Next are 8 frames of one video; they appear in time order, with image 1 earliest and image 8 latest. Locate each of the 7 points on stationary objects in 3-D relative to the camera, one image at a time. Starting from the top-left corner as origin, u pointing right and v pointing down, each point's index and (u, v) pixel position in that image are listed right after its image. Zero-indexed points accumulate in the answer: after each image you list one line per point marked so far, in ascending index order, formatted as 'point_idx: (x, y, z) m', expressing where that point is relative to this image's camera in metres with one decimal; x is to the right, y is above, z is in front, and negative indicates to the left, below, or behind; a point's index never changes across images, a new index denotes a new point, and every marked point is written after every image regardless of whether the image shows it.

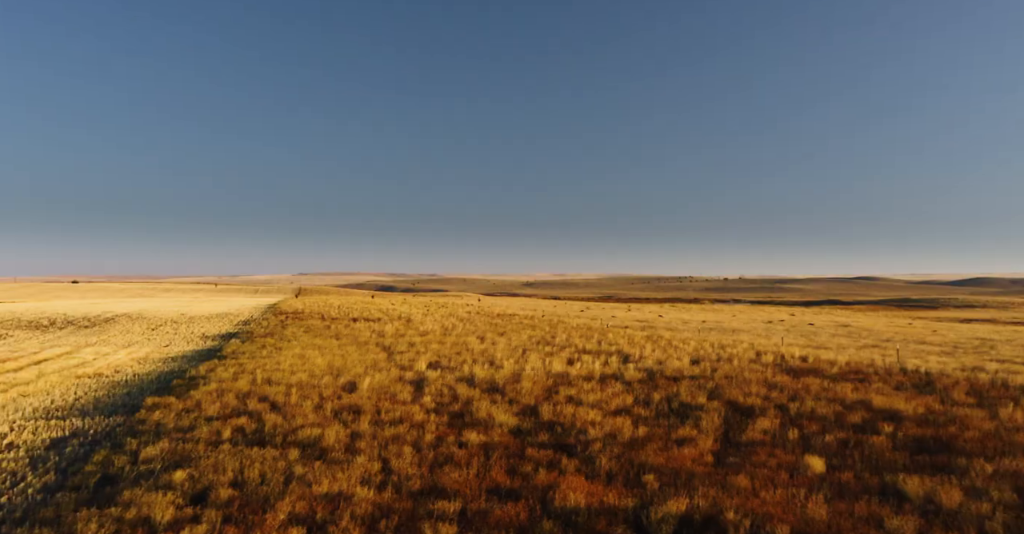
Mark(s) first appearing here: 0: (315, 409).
0: (-5.3, -3.7, +13.3) m
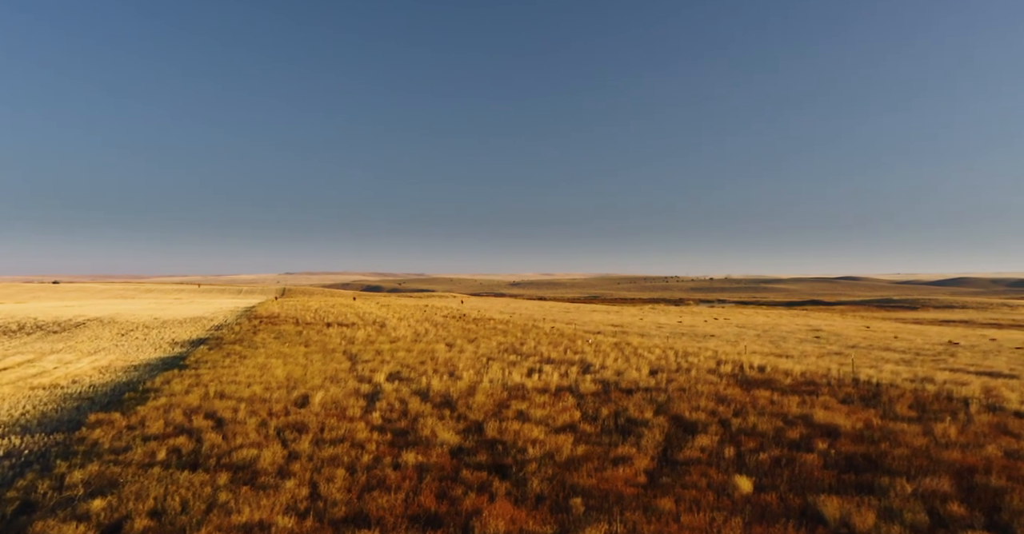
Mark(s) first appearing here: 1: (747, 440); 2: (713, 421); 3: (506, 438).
0: (-6.7, -4.1, +13.5) m
1: (+5.4, -3.9, +11.9) m
2: (+4.9, -3.8, +12.7) m
3: (-0.2, -4.1, +12.6) m
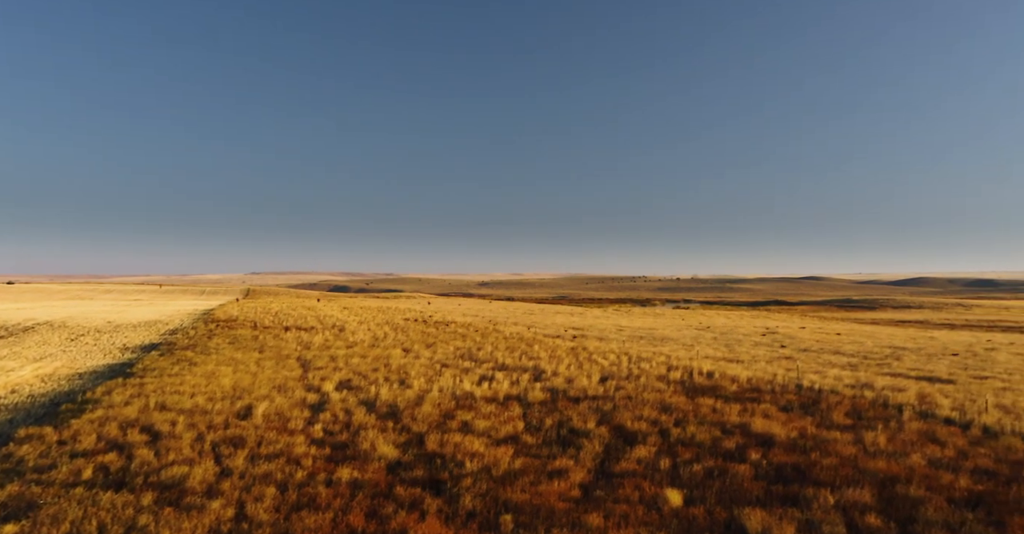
0: (-8.1, -4.5, +13.4) m
1: (+3.9, -4.2, +11.9) m
2: (+3.5, -4.0, +12.8) m
3: (-1.6, -4.4, +12.5) m
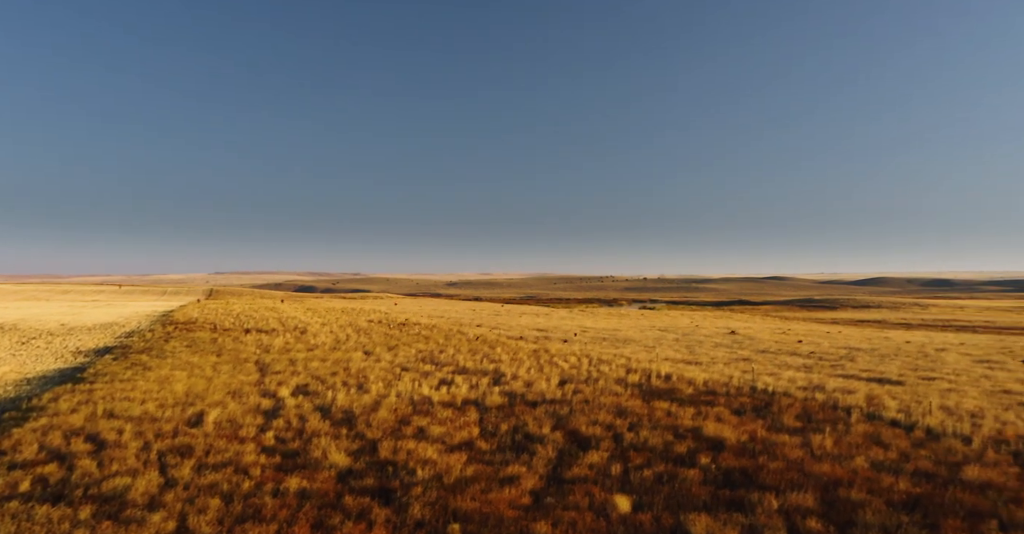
0: (-9.3, -4.6, +13.0) m
1: (+2.8, -4.4, +12.0) m
2: (+2.3, -4.2, +12.8) m
3: (-2.7, -4.6, +12.4) m
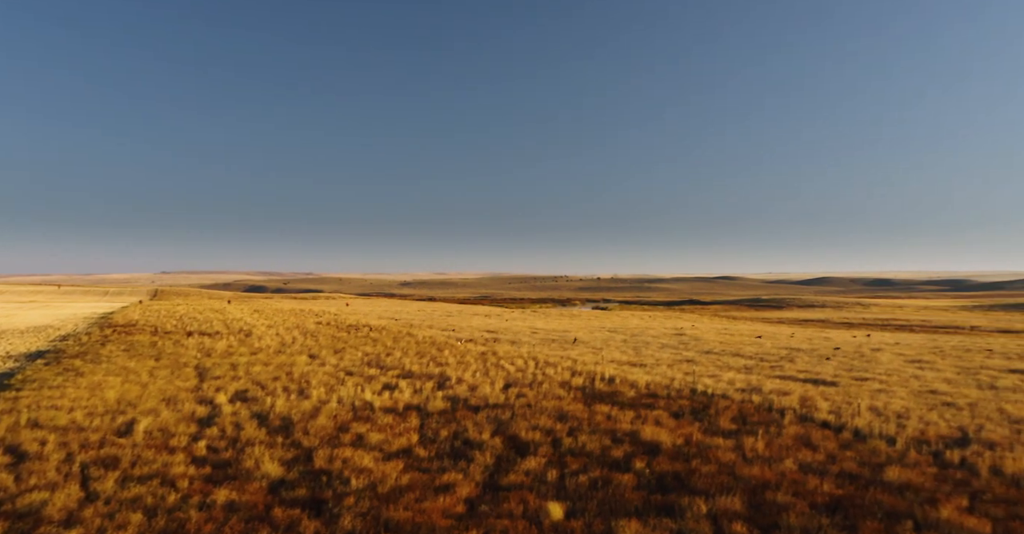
0: (-10.8, -4.7, +12.4) m
1: (+1.4, -4.5, +12.0) m
2: (+0.8, -4.3, +12.8) m
3: (-4.2, -4.7, +12.1) m
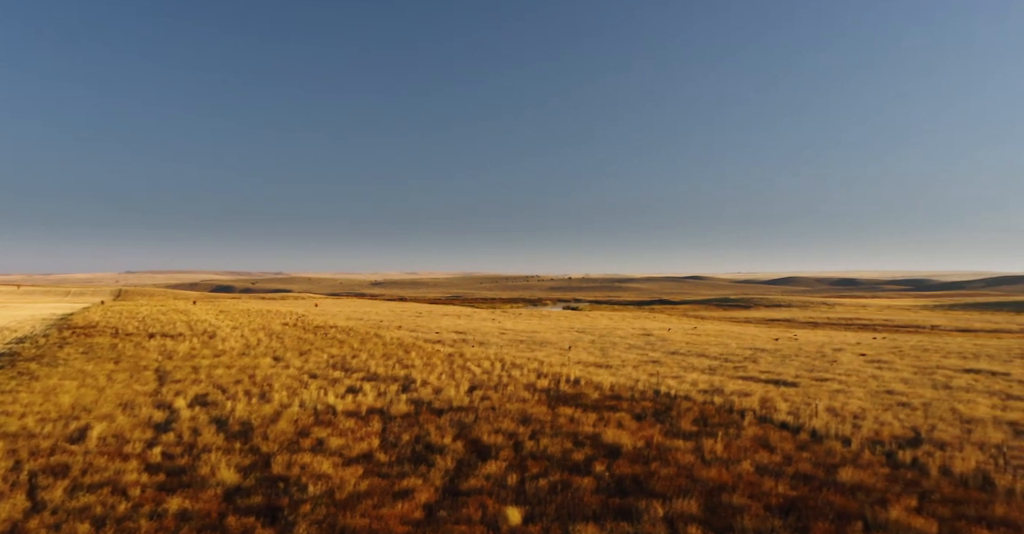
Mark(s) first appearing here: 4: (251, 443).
0: (-11.7, -4.7, +12.0) m
1: (+0.5, -4.6, +12.0) m
2: (-0.1, -4.4, +12.8) m
3: (-5.1, -4.8, +11.9) m
4: (-6.6, -4.4, +13.1) m
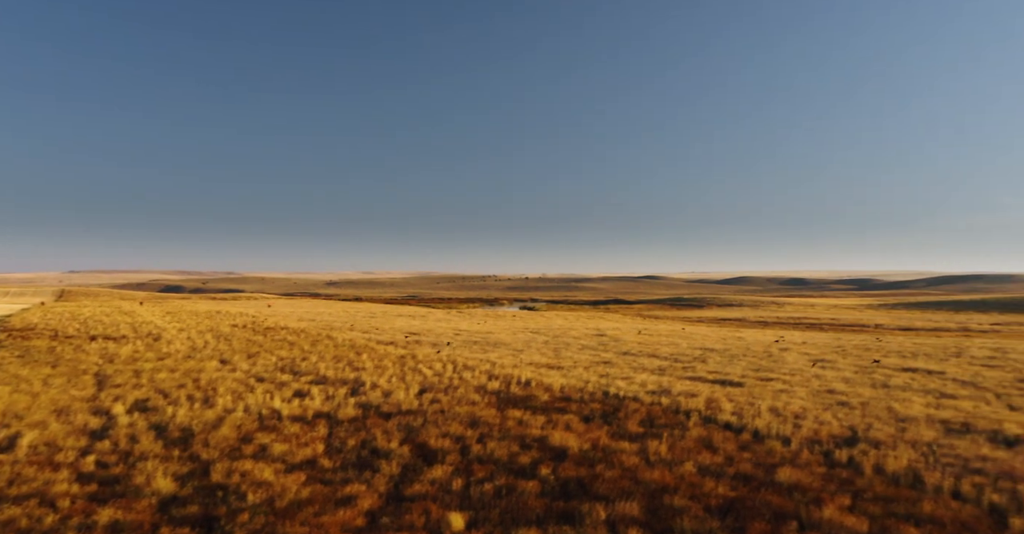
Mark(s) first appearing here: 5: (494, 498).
0: (-12.9, -4.8, +11.4) m
1: (-0.8, -4.6, +11.9) m
2: (-1.4, -4.4, +12.7) m
3: (-6.3, -4.8, +11.6) m
4: (-7.9, -4.5, +12.8) m
5: (-0.4, -5.0, +11.2) m
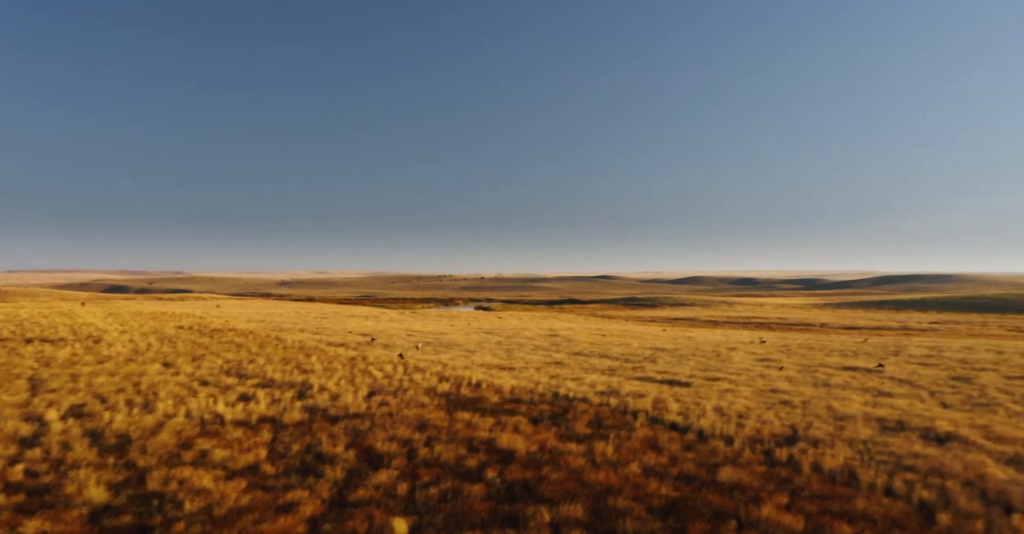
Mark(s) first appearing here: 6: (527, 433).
0: (-14.1, -4.8, +10.8) m
1: (-2.0, -4.7, +11.9) m
2: (-2.6, -4.5, +12.6) m
3: (-7.5, -4.9, +11.3) m
4: (-9.1, -4.5, +12.3) m
5: (-1.6, -5.1, +11.1) m
6: (+0.5, -4.2, +13.3) m
